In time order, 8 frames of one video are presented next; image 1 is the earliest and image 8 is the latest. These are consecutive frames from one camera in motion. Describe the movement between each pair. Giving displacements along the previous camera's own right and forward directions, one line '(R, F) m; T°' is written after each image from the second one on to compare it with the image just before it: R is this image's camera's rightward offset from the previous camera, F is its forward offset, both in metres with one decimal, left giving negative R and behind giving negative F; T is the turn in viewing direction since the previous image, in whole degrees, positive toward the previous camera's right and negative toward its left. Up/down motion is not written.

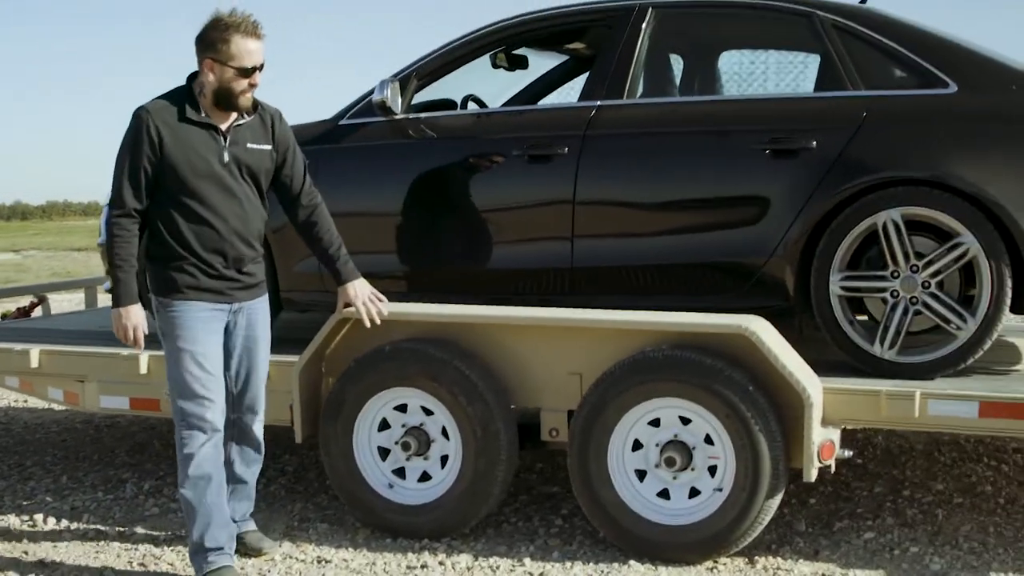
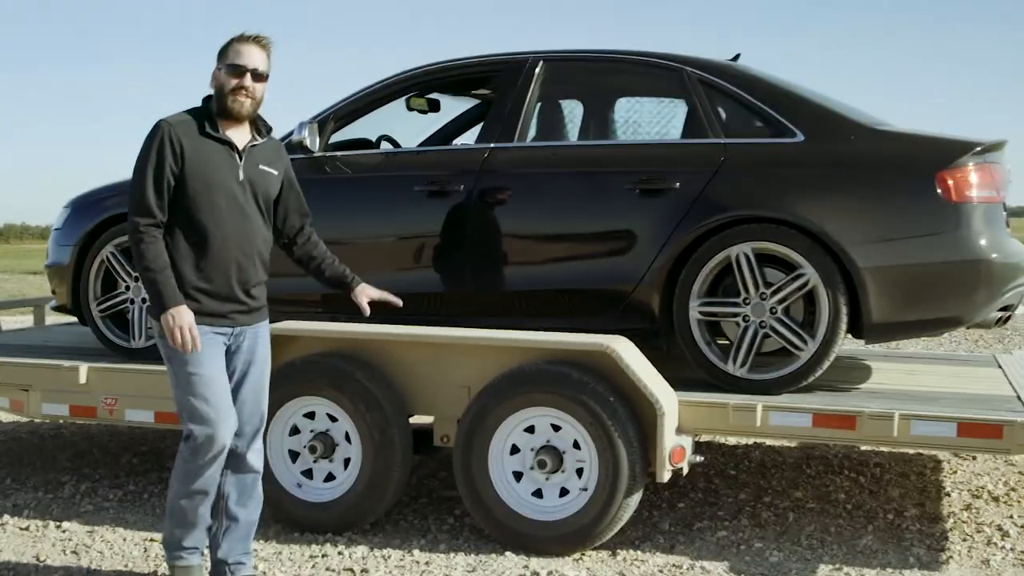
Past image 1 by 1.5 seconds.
(+0.2, -0.5) m; +1°
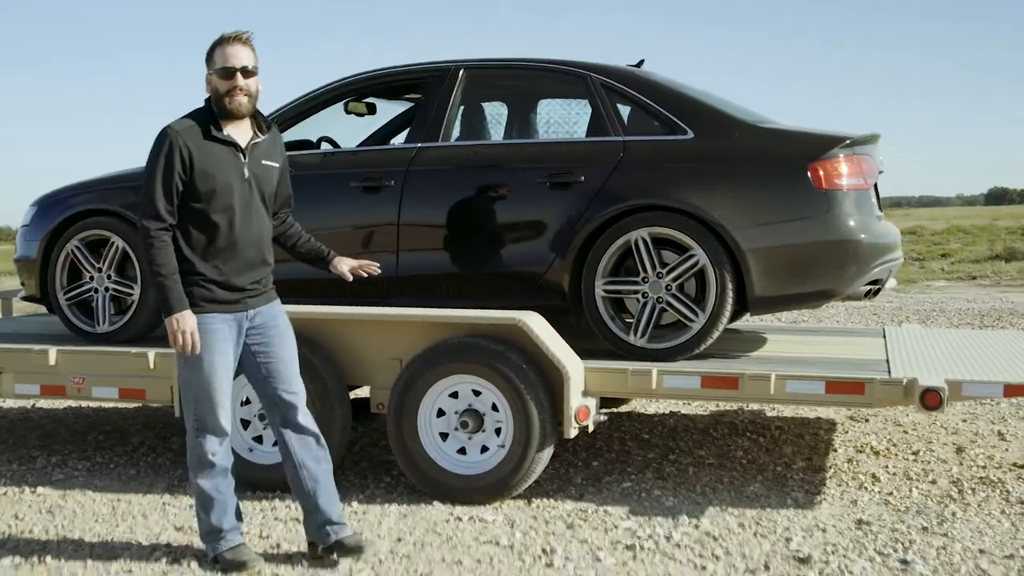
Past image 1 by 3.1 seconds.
(+0.1, -0.6) m; +1°
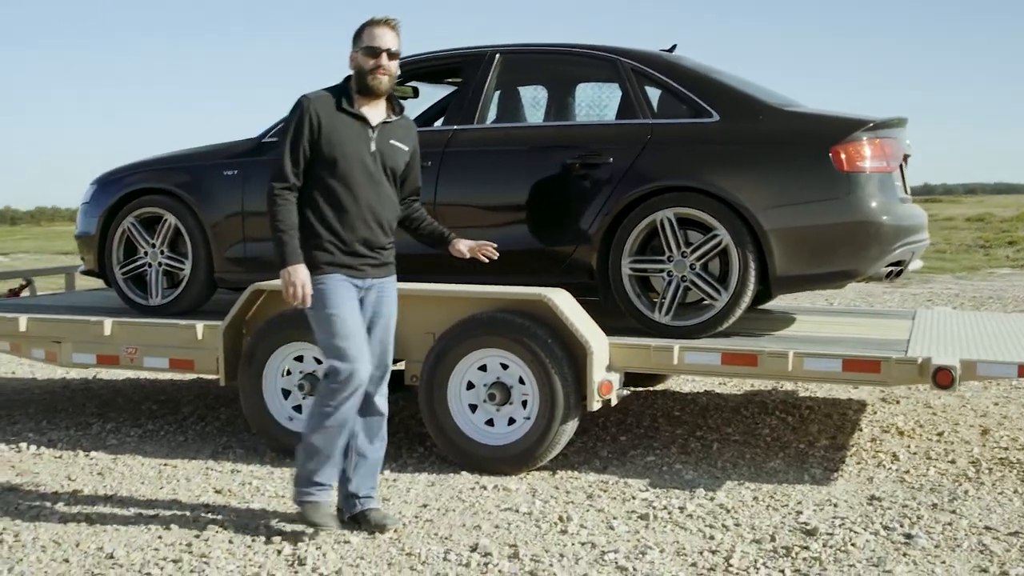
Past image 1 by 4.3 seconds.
(+0.2, -0.2) m; -3°
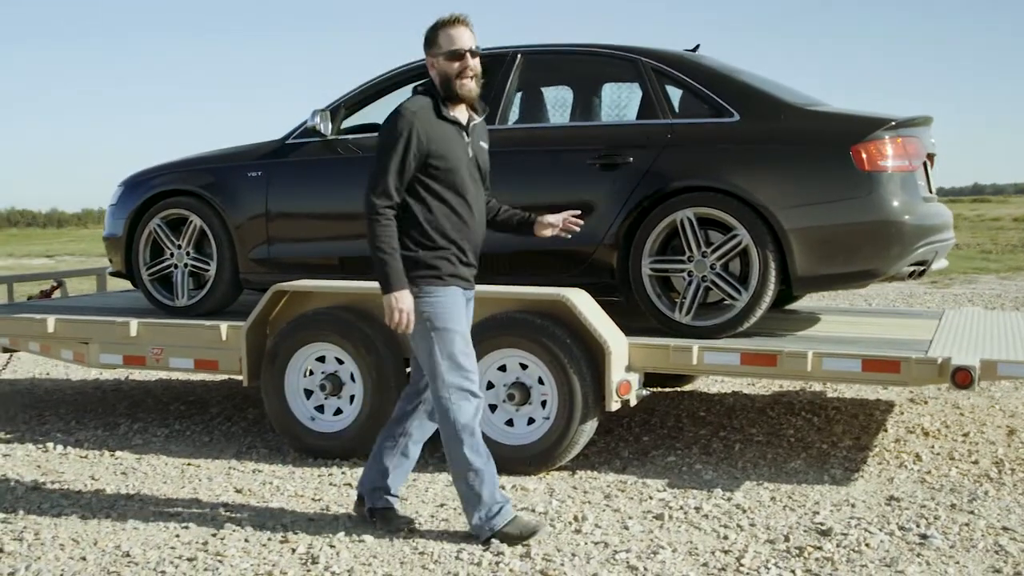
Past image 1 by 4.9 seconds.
(+0.1, 0.0) m; -2°
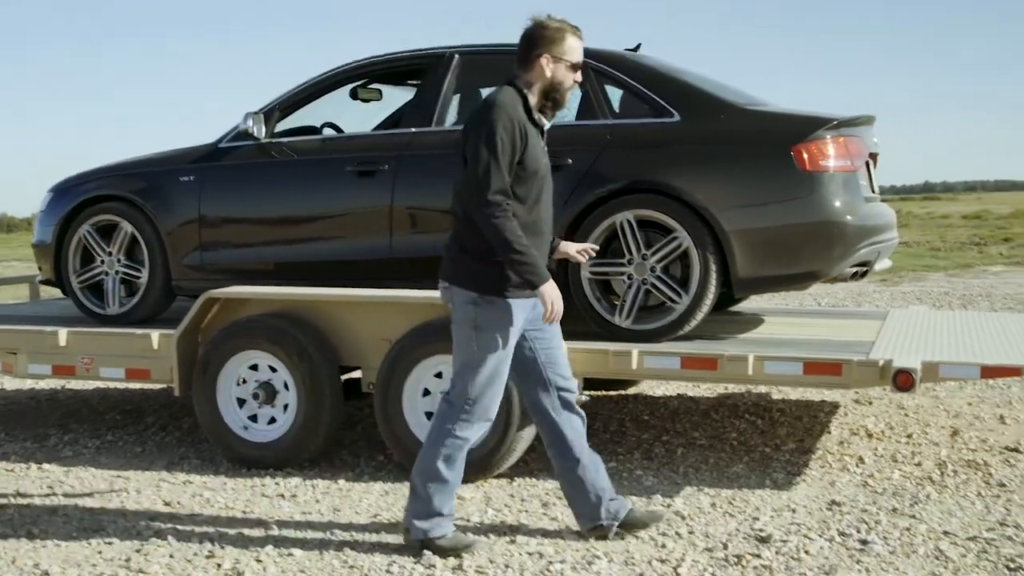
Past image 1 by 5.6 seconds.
(+0.1, +0.1) m; +2°
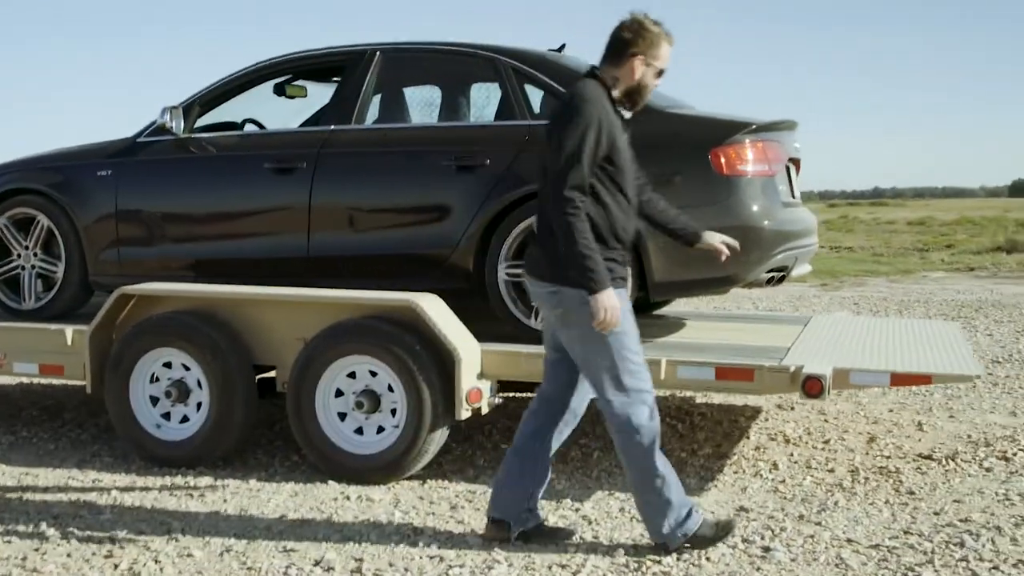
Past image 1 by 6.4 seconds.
(+0.1, 0.0) m; +2°
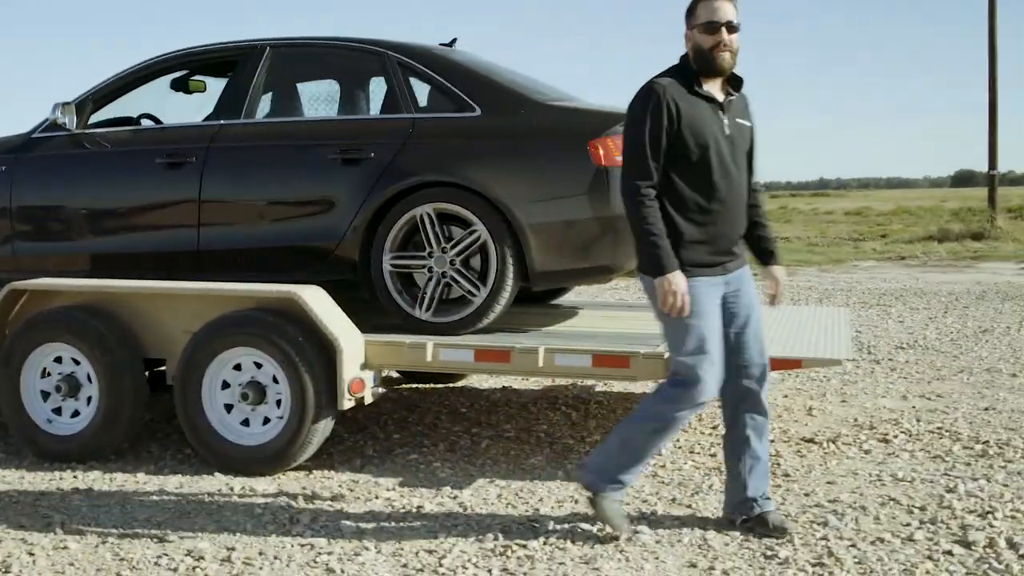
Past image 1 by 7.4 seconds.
(+0.2, -0.1) m; +2°
